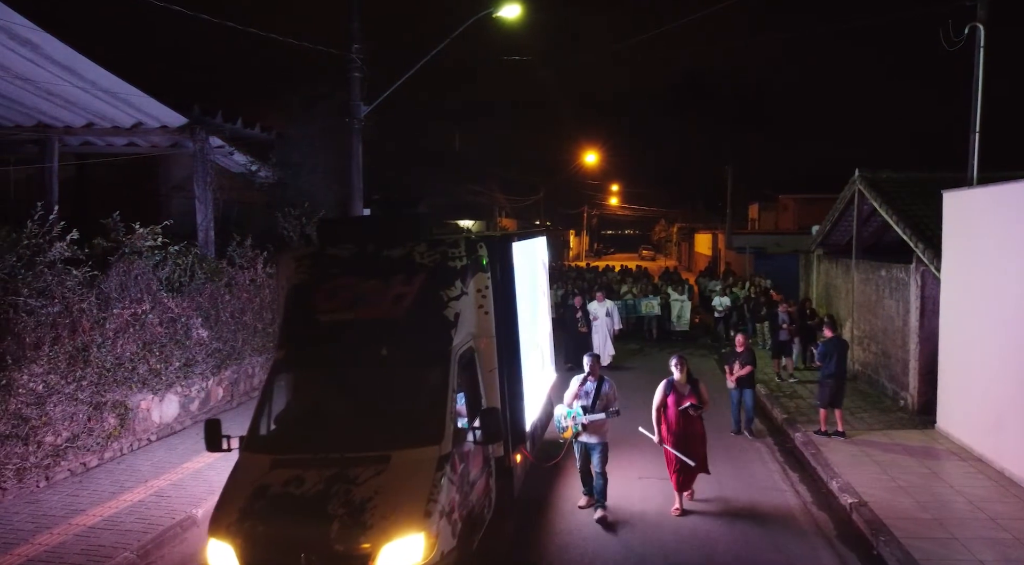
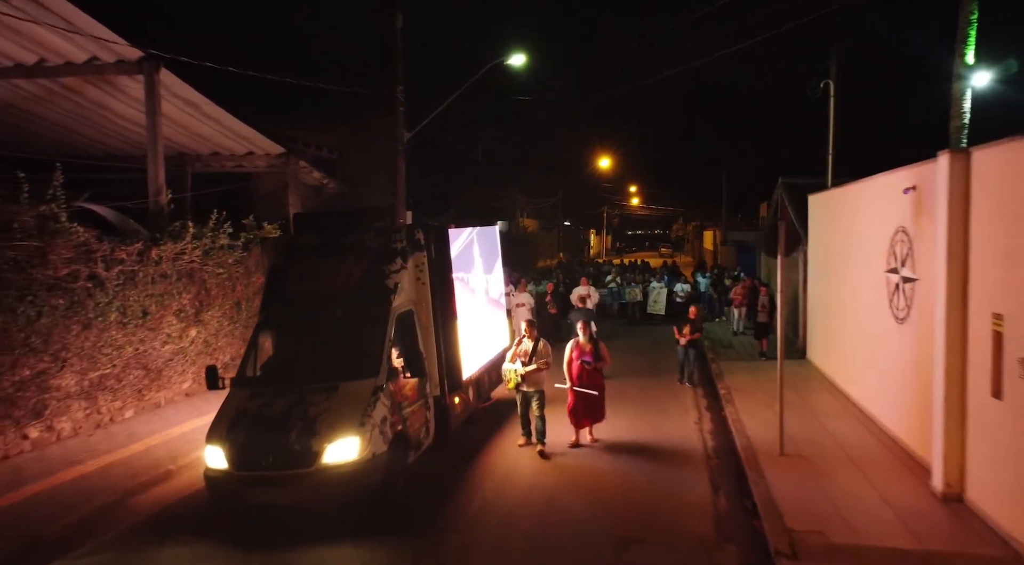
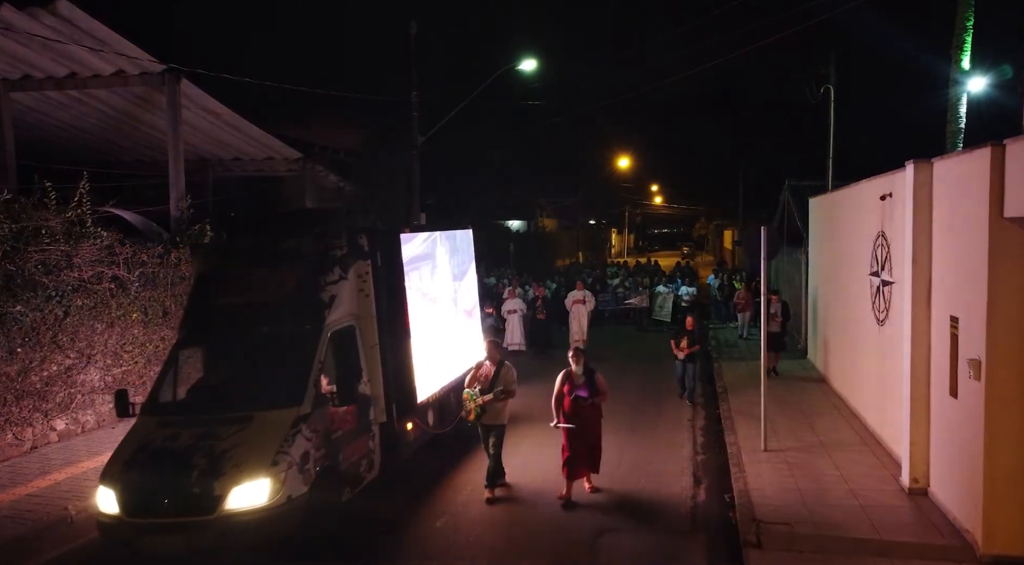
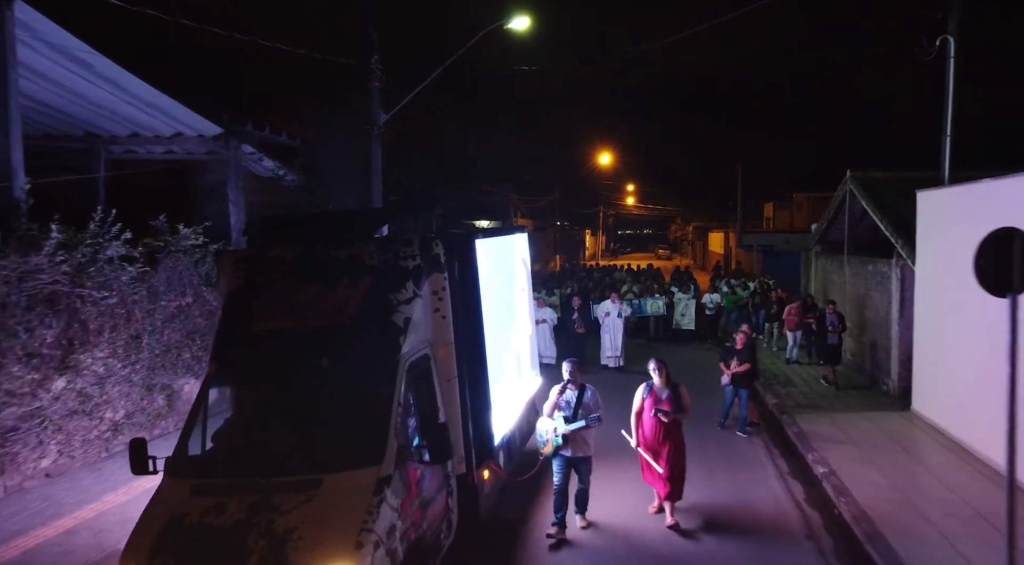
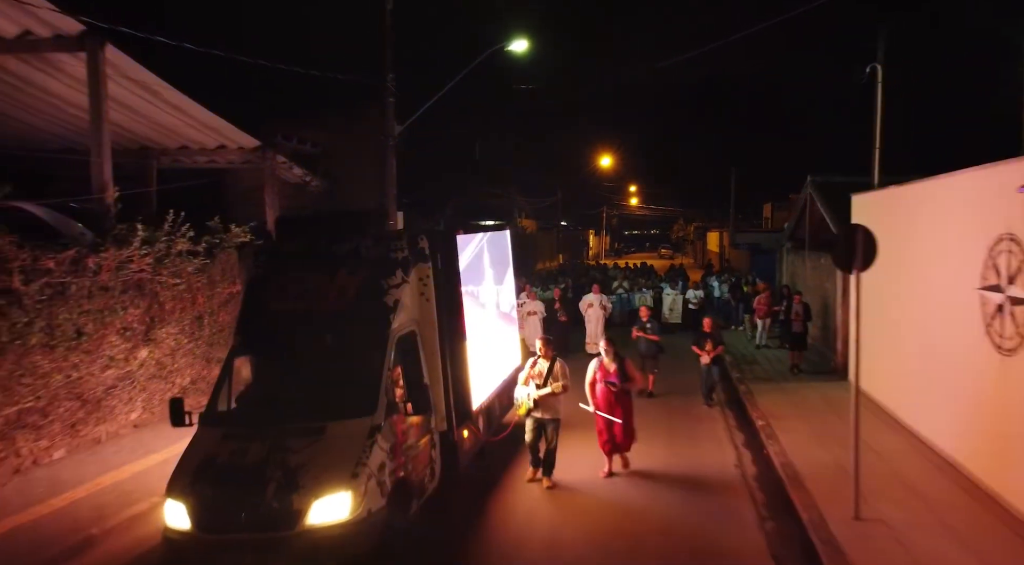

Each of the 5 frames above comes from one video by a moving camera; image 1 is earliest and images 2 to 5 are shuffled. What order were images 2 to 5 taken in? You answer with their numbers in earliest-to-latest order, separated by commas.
4, 5, 2, 3
